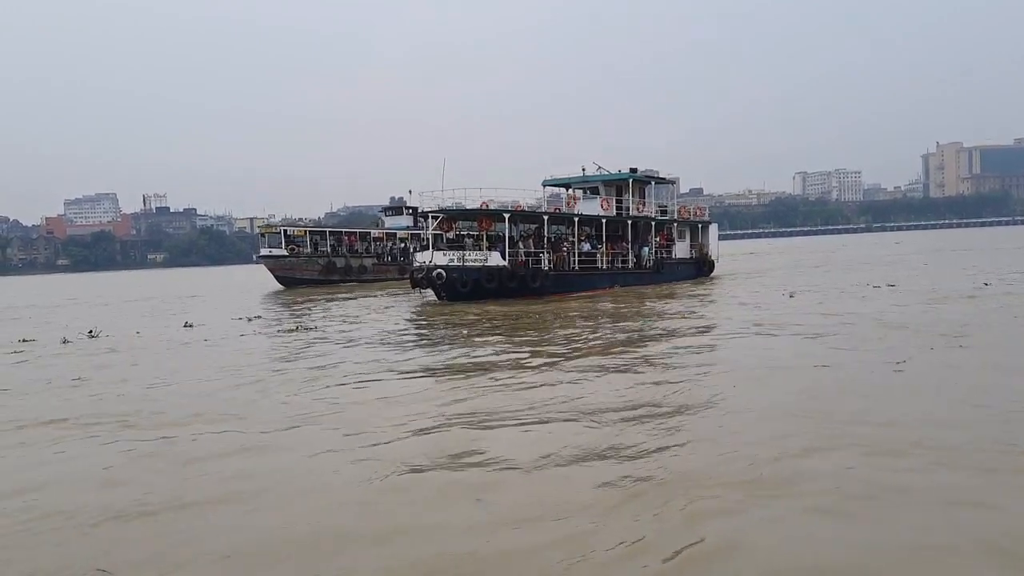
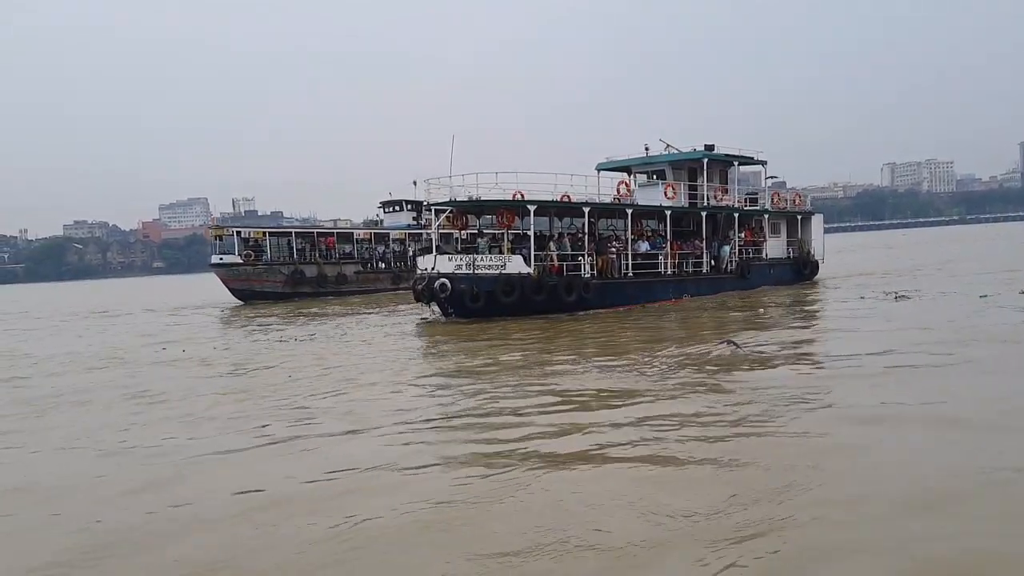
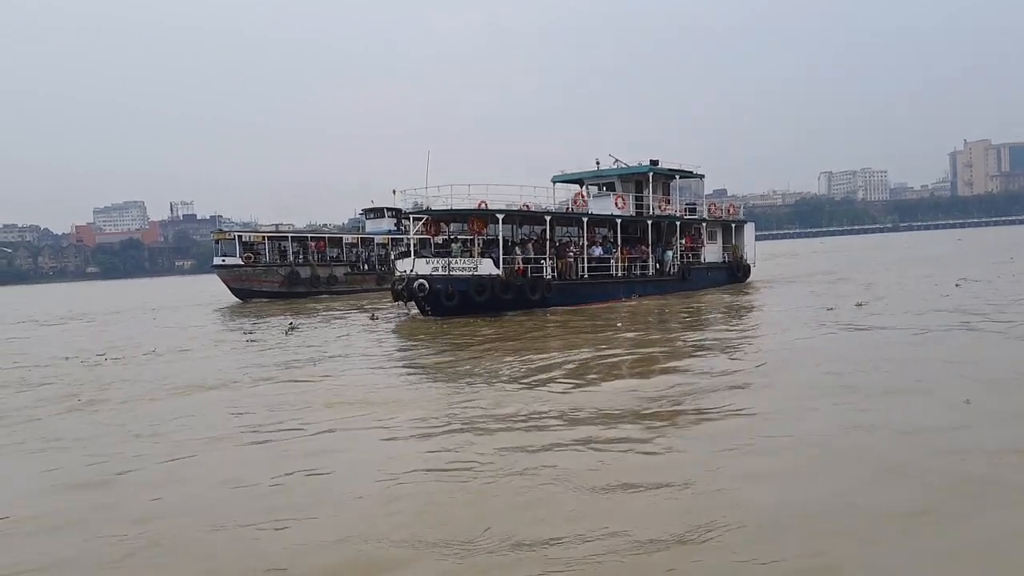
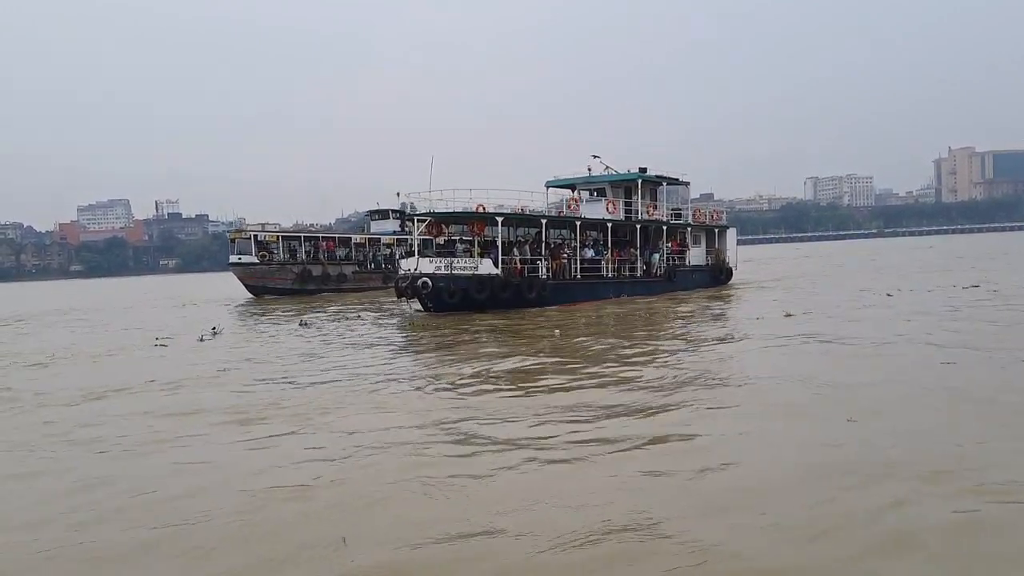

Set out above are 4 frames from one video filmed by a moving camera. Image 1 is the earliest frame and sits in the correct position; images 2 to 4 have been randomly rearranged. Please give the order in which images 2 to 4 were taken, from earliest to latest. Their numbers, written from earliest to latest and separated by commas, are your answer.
4, 3, 2
